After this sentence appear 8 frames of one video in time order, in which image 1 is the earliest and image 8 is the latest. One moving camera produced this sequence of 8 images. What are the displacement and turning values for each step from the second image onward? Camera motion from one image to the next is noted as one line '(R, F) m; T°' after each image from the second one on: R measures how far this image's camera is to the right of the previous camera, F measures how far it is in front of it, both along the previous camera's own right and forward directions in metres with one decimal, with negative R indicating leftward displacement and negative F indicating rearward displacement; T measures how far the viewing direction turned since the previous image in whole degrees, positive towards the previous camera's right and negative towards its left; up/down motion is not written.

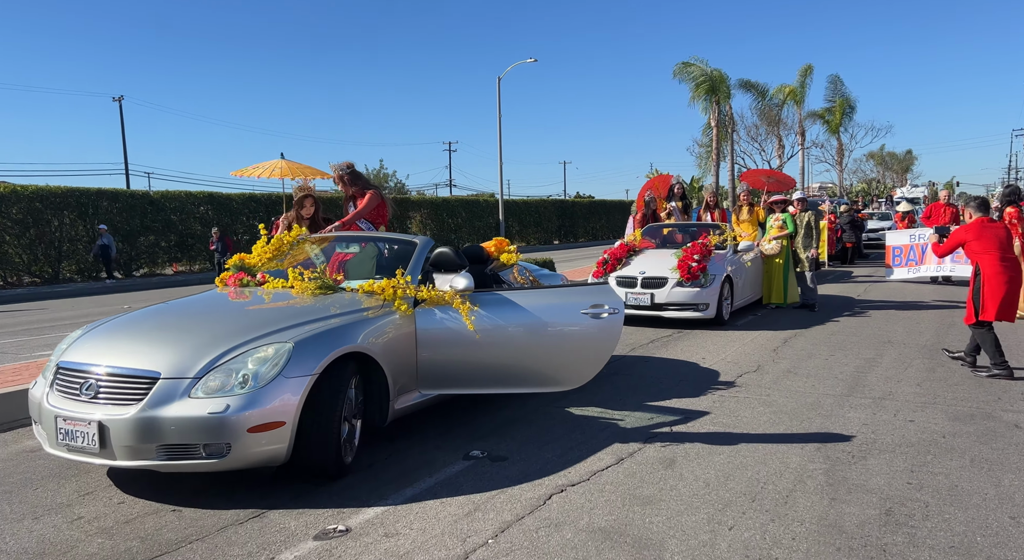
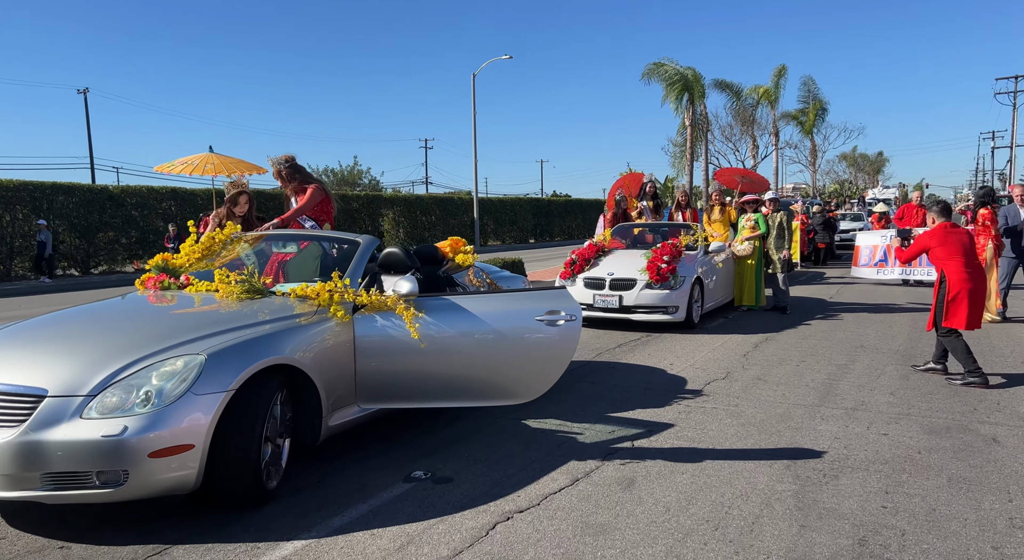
(+0.2, +0.3) m; +2°
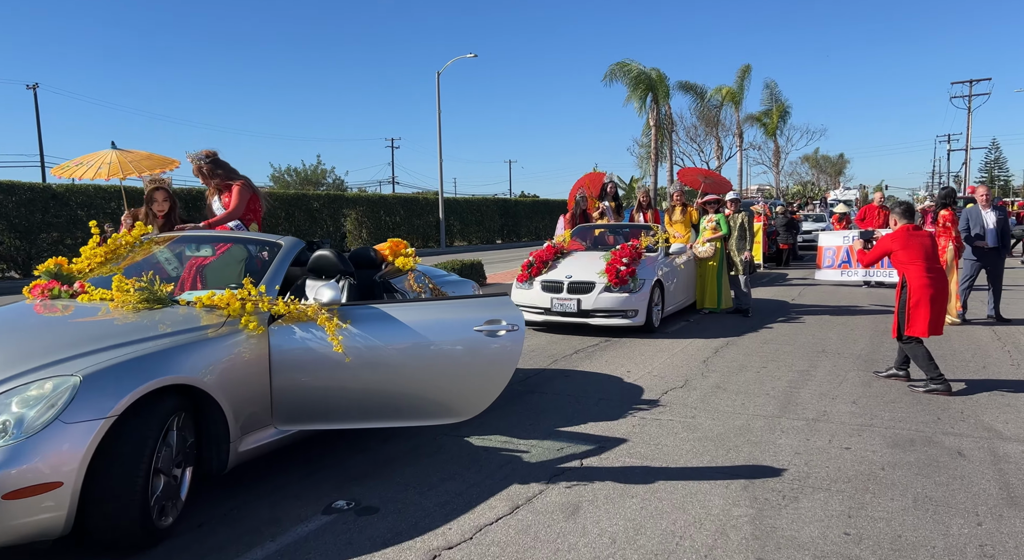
(+0.2, +0.4) m; +2°
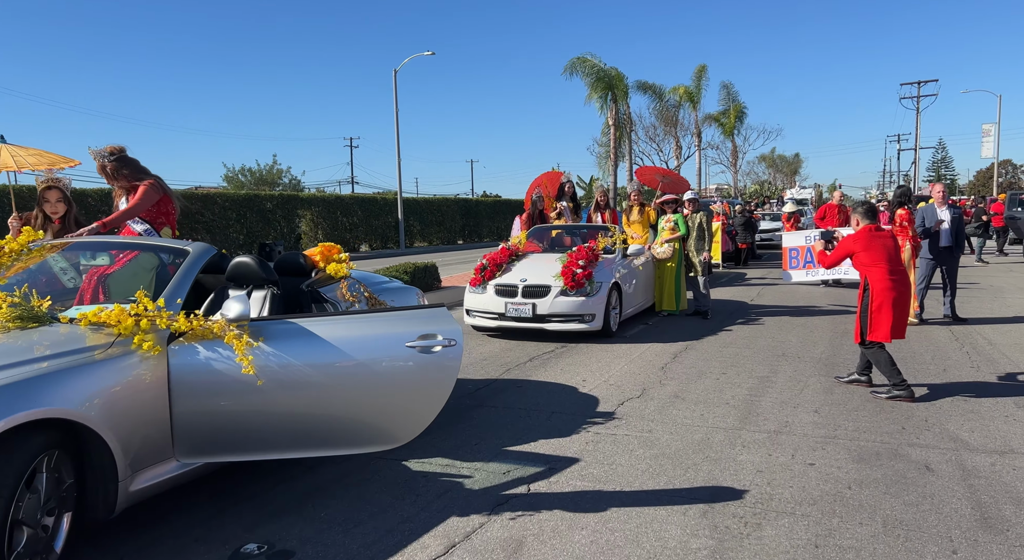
(+0.1, +0.4) m; +3°
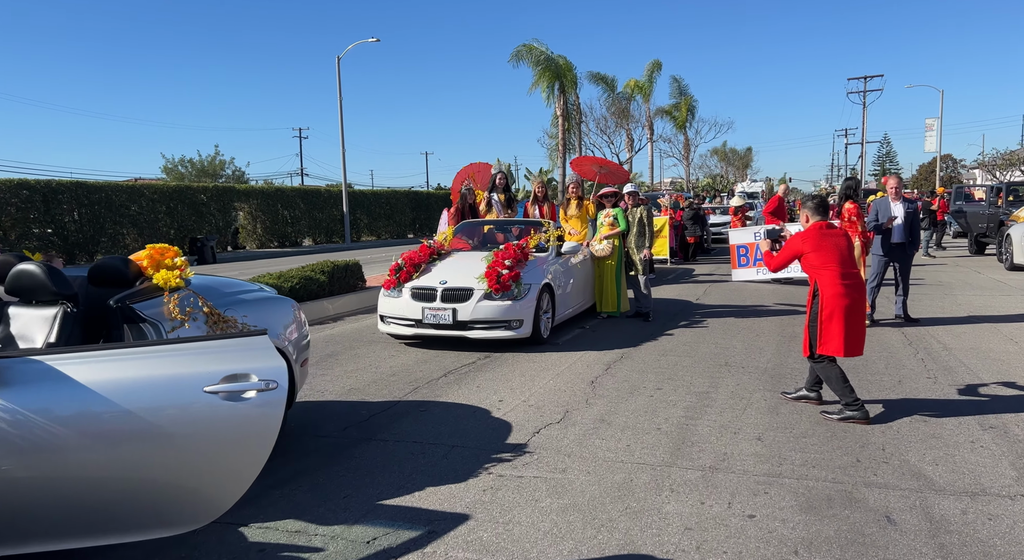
(+0.4, +0.9) m; +3°
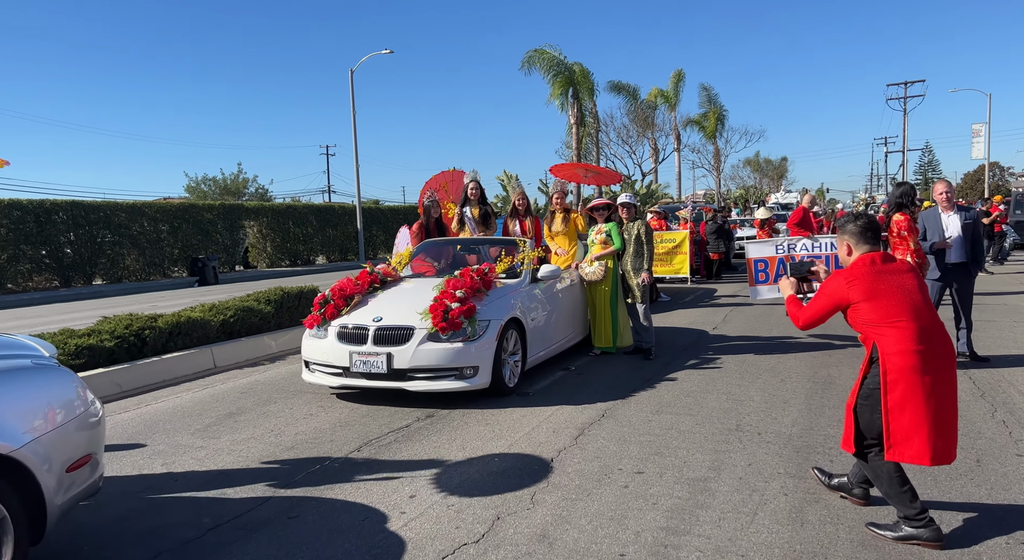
(+0.7, +1.7) m; -3°
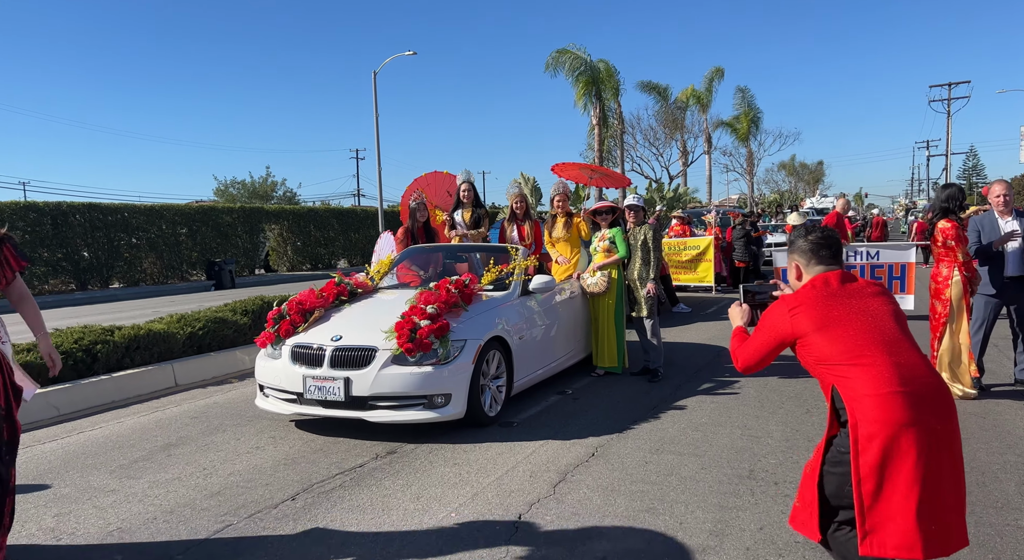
(+0.4, +0.8) m; -2°
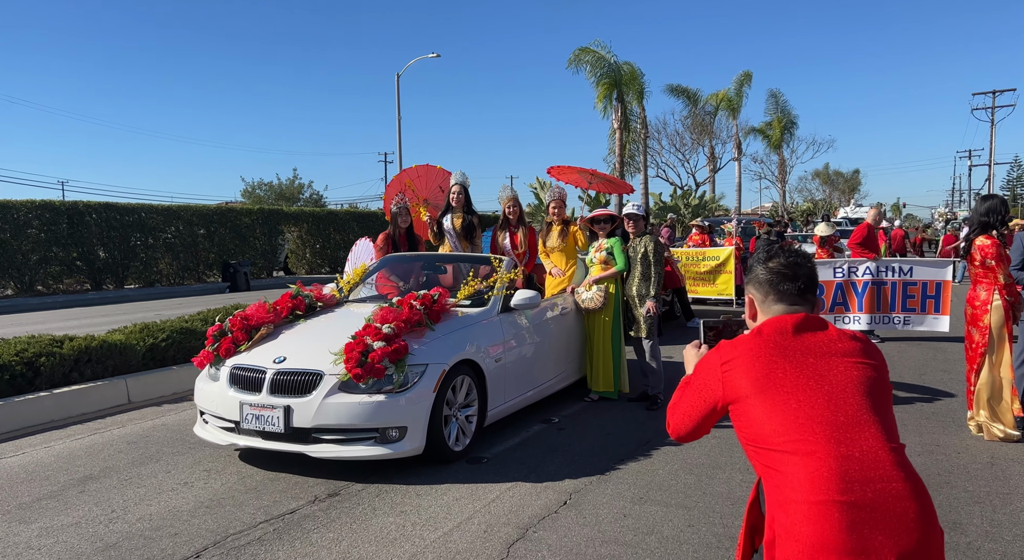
(+0.4, +0.7) m; -2°
